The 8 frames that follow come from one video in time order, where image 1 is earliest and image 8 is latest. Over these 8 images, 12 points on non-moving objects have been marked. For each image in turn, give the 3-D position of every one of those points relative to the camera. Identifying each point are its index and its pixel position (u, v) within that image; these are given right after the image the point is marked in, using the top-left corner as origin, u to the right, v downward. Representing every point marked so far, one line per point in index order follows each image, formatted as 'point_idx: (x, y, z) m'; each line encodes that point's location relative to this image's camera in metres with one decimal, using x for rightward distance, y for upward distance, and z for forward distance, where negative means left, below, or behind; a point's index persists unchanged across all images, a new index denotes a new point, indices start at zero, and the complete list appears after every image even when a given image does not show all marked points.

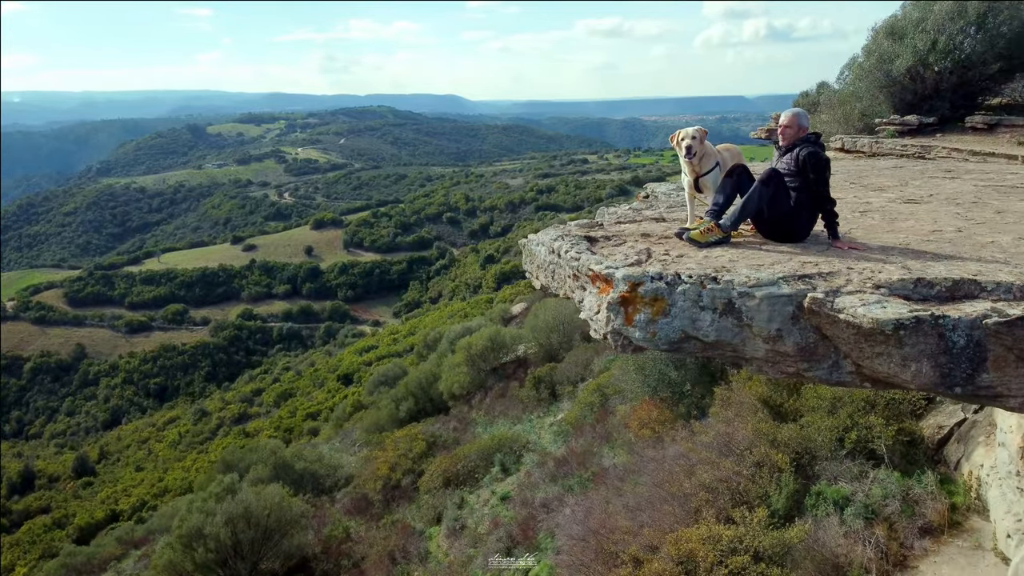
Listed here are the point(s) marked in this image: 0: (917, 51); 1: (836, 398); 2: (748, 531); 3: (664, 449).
0: (+4.9, +2.7, +9.6) m
1: (+3.2, -1.1, +8.4) m
2: (+2.0, -2.0, +7.0) m
3: (+1.8, -2.0, +10.1) m
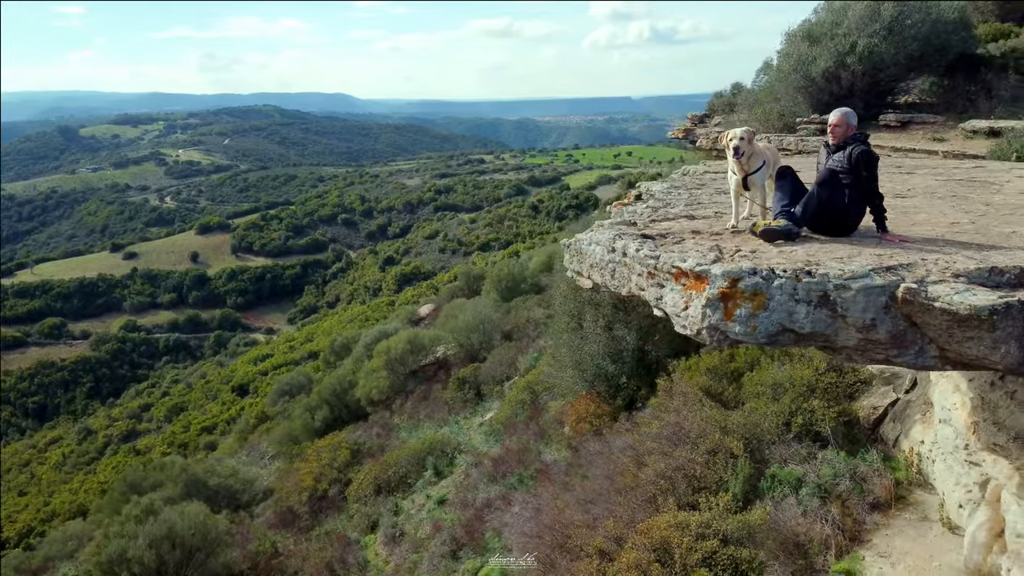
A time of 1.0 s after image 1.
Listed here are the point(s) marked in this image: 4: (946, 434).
0: (+4.1, +2.9, +10.2) m
1: (+2.8, -1.0, +8.8) m
2: (+1.7, -1.9, +7.2) m
3: (+1.2, -1.9, +10.3) m
4: (+3.5, -1.2, +6.8) m
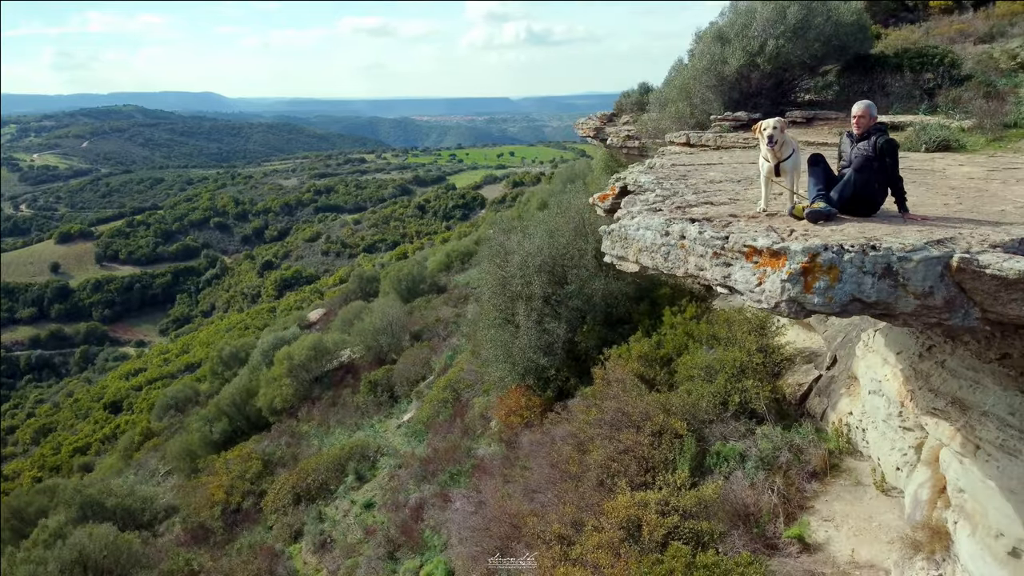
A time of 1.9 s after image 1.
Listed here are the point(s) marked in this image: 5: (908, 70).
0: (+3.2, +3.0, +10.9) m
1: (+2.2, -0.9, +9.3) m
2: (+1.4, -1.8, +7.6) m
3: (+0.4, -1.8, +10.5) m
4: (+3.2, -1.0, +7.4) m
5: (+5.0, +2.7, +10.5) m
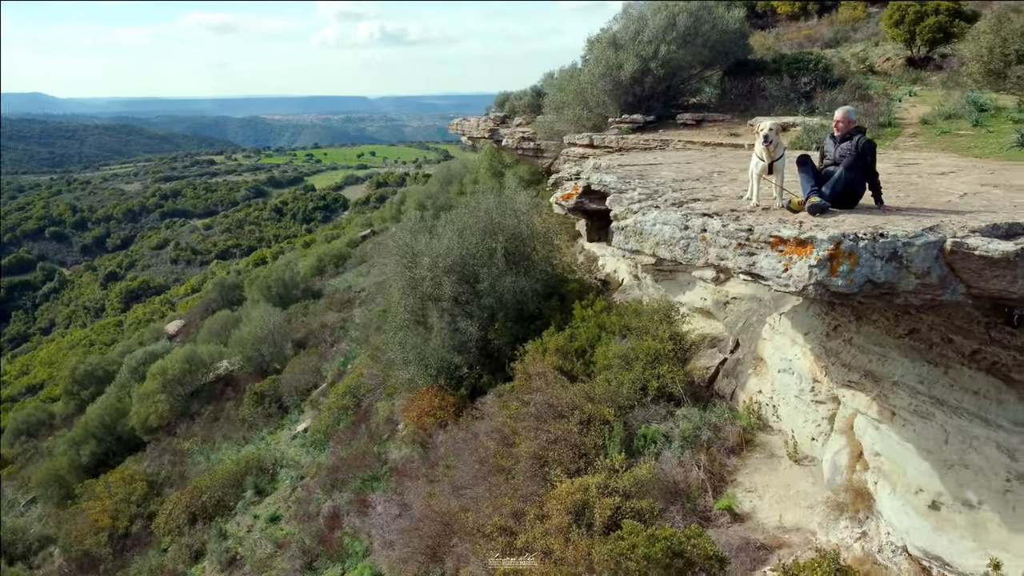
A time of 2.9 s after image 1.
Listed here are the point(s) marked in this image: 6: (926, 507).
0: (+1.8, +3.1, +11.5) m
1: (+1.3, -0.8, +9.7) m
2: (+0.9, -1.8, +7.9) m
3: (-0.6, -1.8, +10.7) m
4: (+2.6, -0.9, +8.0) m
5: (+3.7, +2.8, +11.4) m
6: (+3.0, -1.6, +6.2) m
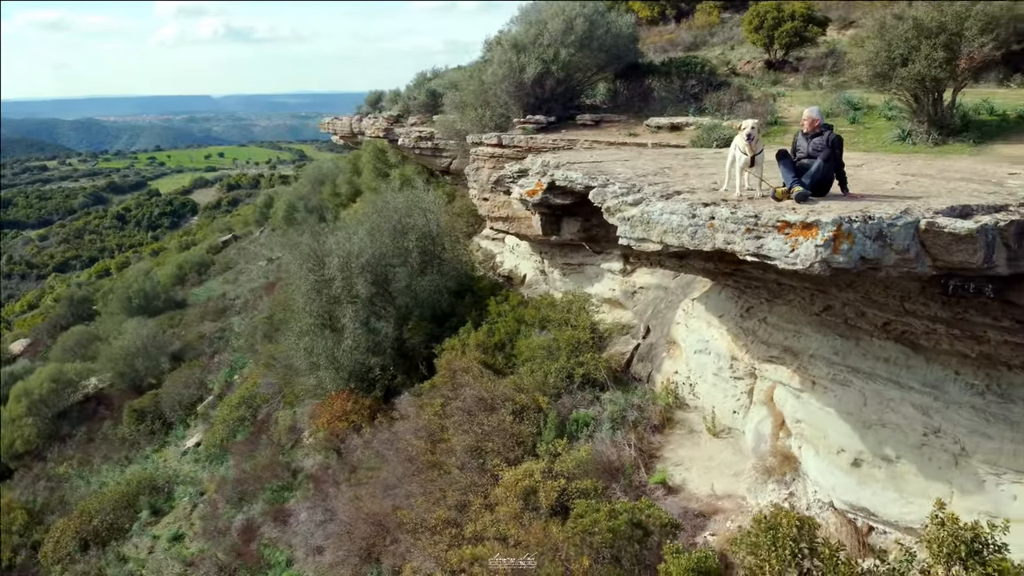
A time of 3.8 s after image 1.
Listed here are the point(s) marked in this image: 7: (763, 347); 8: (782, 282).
0: (+0.5, +3.2, +11.9) m
1: (+0.4, -0.7, +10.1) m
2: (+0.3, -1.7, +8.2) m
3: (-1.6, -1.8, +10.7) m
4: (+2.0, -0.7, +8.7) m
5: (+2.3, +3.0, +12.1) m
6: (+2.7, -1.4, +6.9) m
7: (+2.3, -0.5, +7.8) m
8: (+2.1, +0.1, +6.9) m
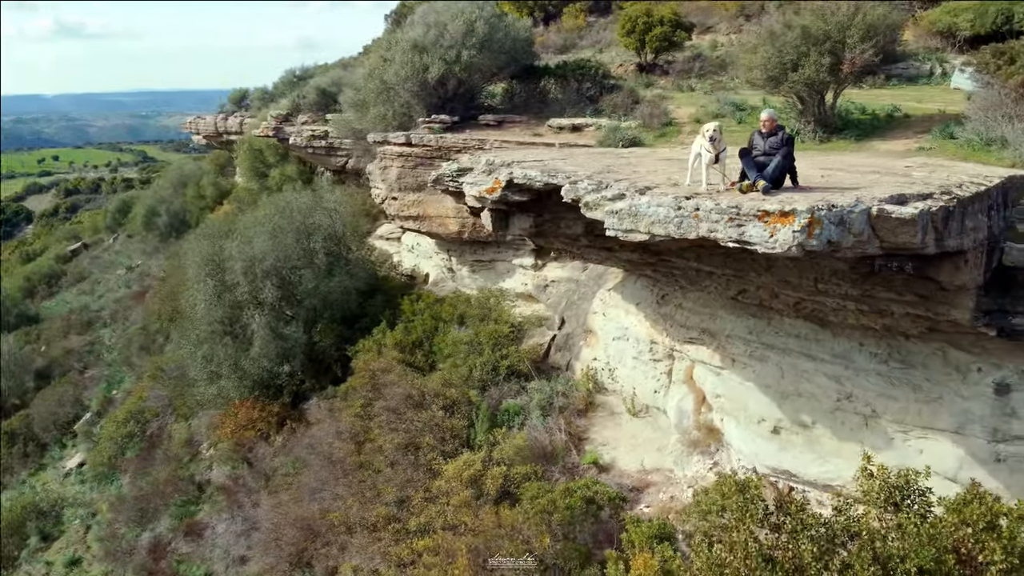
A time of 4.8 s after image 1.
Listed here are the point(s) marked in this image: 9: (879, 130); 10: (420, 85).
0: (-1.0, +3.3, +12.1) m
1: (-0.6, -0.7, +10.3) m
2: (-0.3, -1.6, +8.5) m
3: (-2.6, -1.9, +10.6) m
4: (+1.2, -0.6, +9.2) m
5: (+0.8, +3.1, +12.7) m
6: (+2.3, -1.3, +7.5) m
7: (+1.7, -0.4, +8.4) m
8: (+1.6, +0.2, +7.5) m
9: (+4.0, +1.7, +9.2) m
10: (-1.3, +2.9, +12.0) m
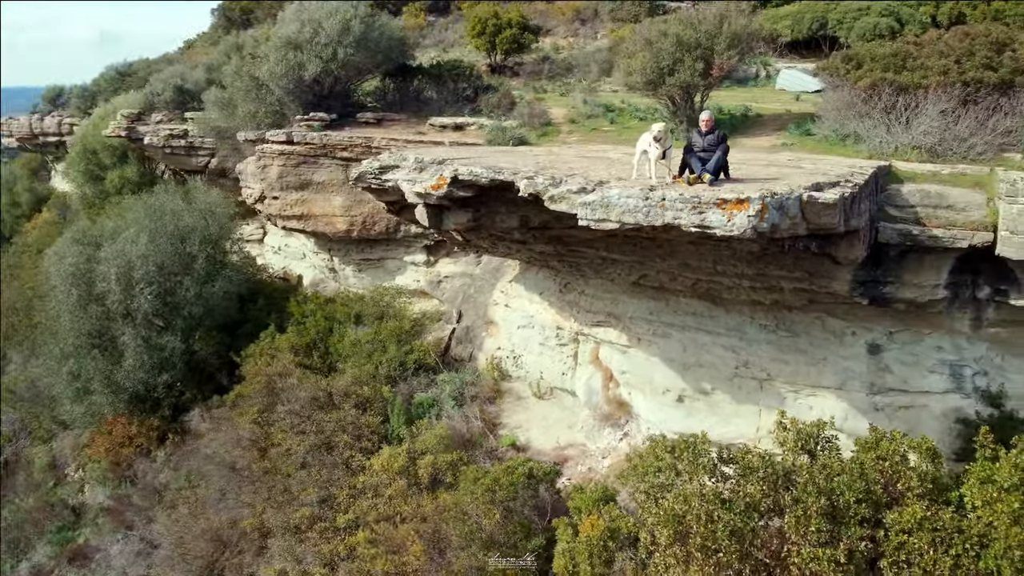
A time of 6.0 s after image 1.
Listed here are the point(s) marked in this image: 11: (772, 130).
0: (-2.7, +3.2, +12.1) m
1: (-1.8, -0.6, +10.4) m
2: (-1.1, -1.6, +8.7) m
3: (-3.8, -1.9, +10.3) m
4: (+0.2, -0.5, +9.7) m
5: (-1.1, +3.2, +13.0) m
6: (+1.6, -1.1, +8.3) m
7: (+0.8, -0.3, +9.0) m
8: (+0.9, +0.3, +8.1) m
9: (+2.8, +1.9, +10.2) m
10: (-3.0, +2.8, +11.9) m
11: (+3.0, +1.8, +10.0) m
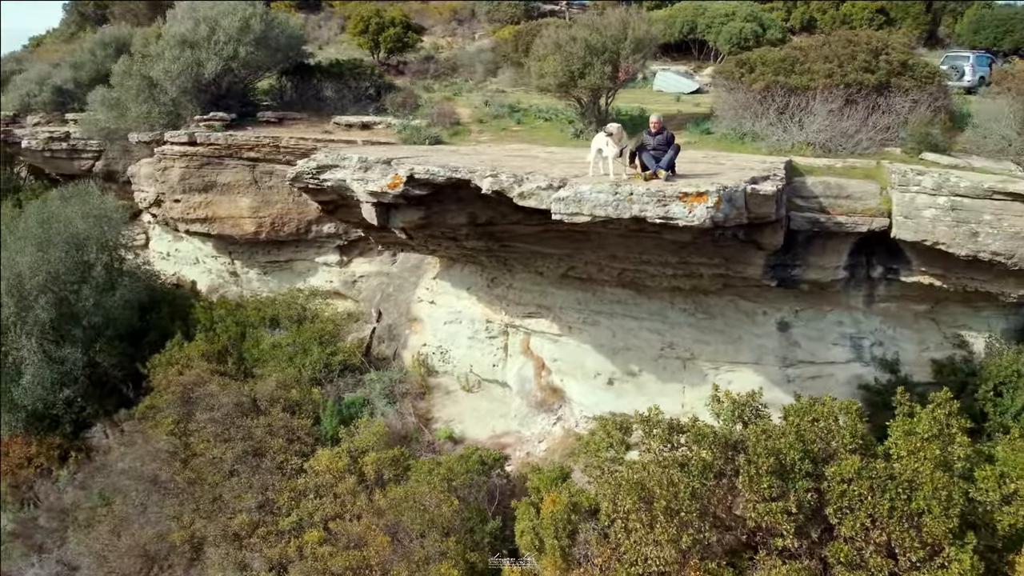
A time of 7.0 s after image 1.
0: (-4.1, +3.2, +11.8) m
1: (-2.8, -0.7, +10.4) m
2: (-1.7, -1.6, +8.8) m
3: (-4.6, -2.0, +9.9) m
4: (-0.7, -0.5, +10.0) m
5: (-2.6, +3.2, +13.0) m
6: (+1.0, -1.0, +8.8) m
7: (0.0, -0.2, +9.4) m
8: (+0.3, +0.4, +8.5) m
9: (+1.7, +2.1, +10.9) m
10: (-4.3, +2.8, +11.6) m
11: (+2.0, +2.0, +10.7) m
